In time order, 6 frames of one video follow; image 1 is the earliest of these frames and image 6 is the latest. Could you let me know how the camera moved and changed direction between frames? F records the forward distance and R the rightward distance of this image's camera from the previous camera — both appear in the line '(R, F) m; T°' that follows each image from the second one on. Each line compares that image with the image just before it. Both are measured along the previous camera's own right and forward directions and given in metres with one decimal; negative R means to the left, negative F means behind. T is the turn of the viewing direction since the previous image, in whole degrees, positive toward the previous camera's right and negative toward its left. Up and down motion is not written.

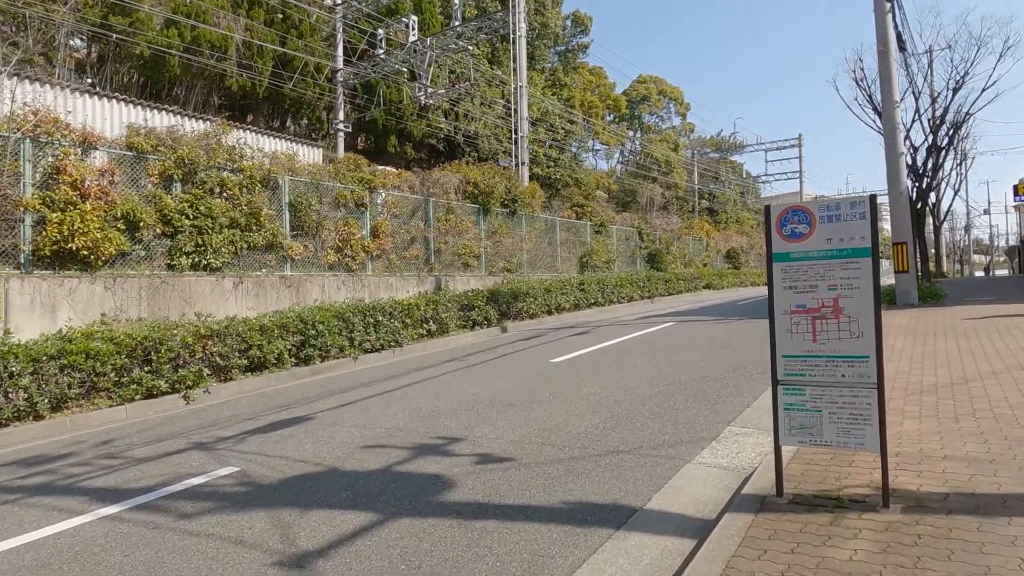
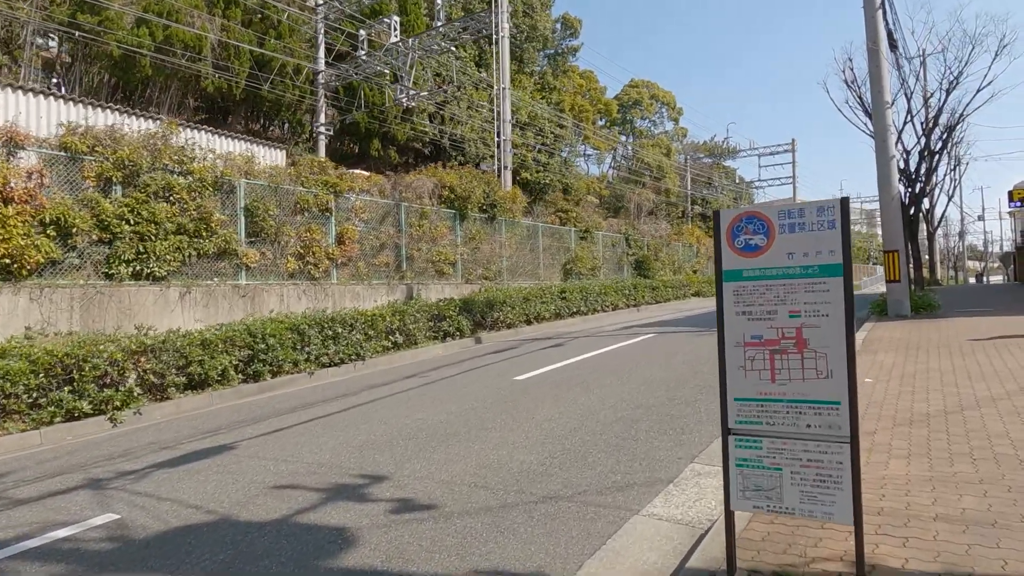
(+0.5, +0.8) m; 0°
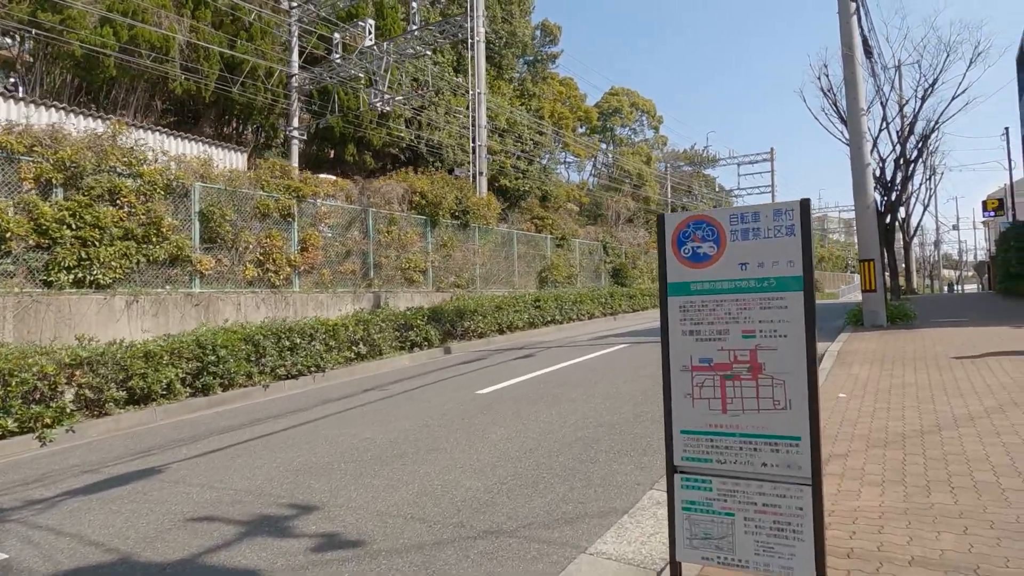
(+0.3, +0.4) m; +1°
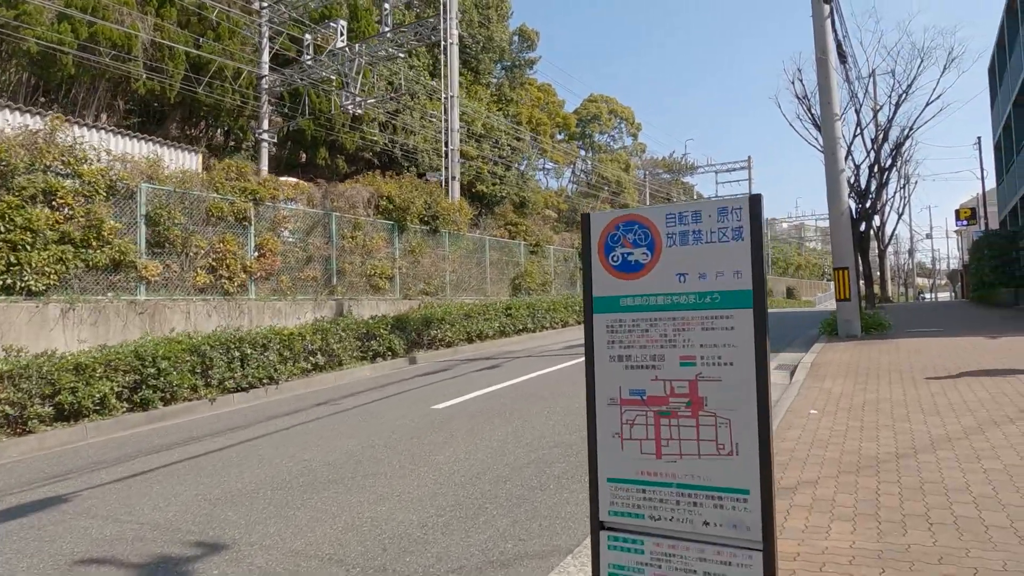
(+0.3, +0.5) m; +2°
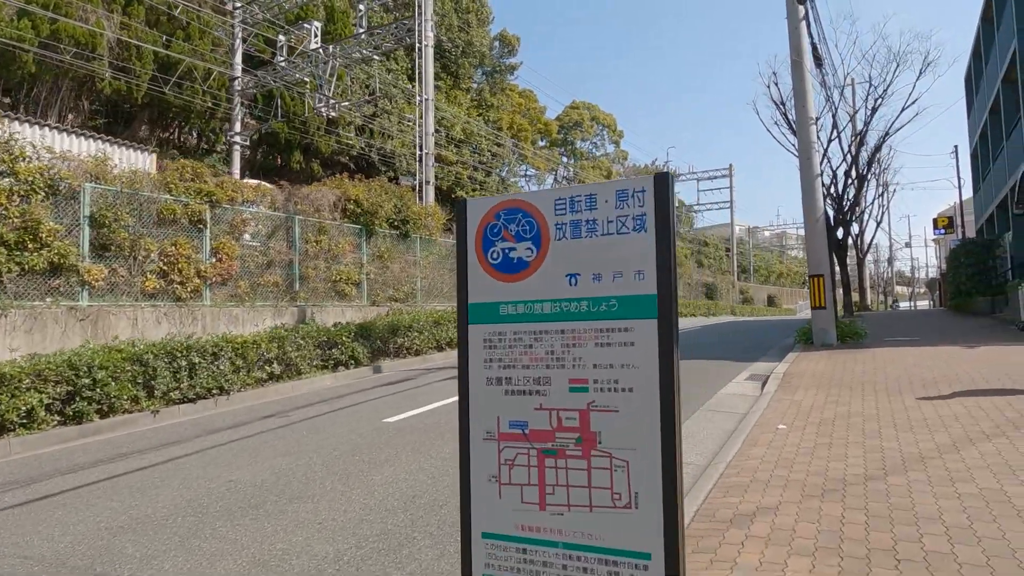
(+0.4, +0.5) m; +1°
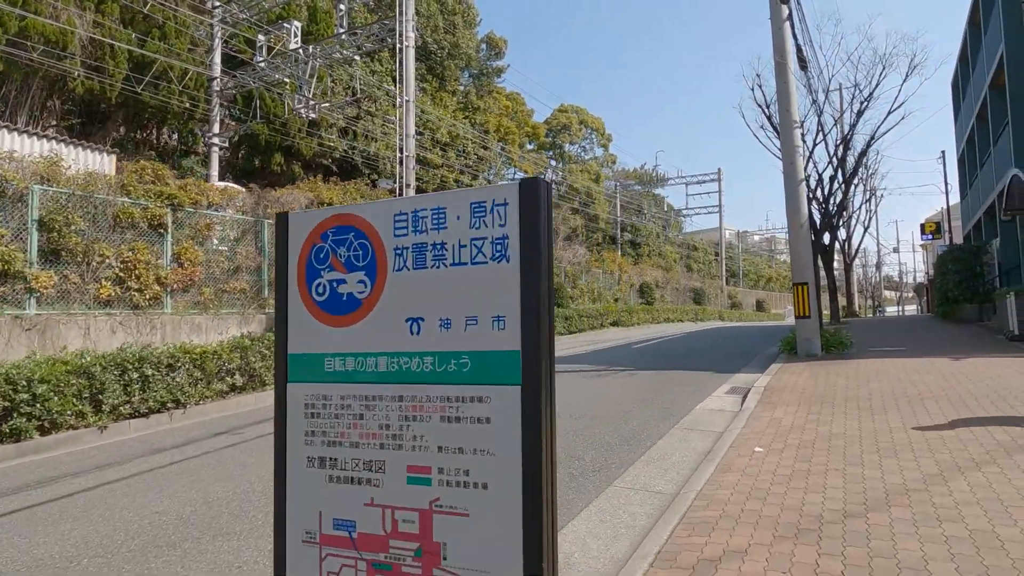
(+0.3, +0.5) m; +1°
